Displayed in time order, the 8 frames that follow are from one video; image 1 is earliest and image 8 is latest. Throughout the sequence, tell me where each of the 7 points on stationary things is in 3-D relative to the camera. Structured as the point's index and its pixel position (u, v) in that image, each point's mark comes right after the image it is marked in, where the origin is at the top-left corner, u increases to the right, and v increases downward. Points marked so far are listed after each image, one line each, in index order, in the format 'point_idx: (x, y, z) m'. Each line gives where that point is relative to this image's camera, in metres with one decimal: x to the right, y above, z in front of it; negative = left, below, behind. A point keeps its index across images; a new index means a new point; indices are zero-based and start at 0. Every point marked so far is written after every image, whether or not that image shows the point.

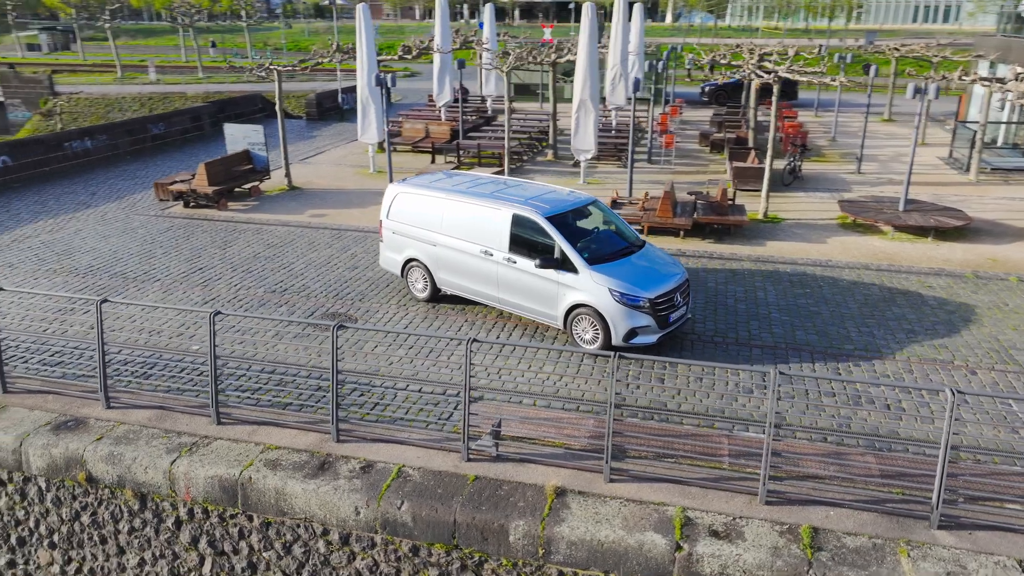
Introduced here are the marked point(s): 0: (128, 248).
0: (-6.8, +0.7, +13.4) m
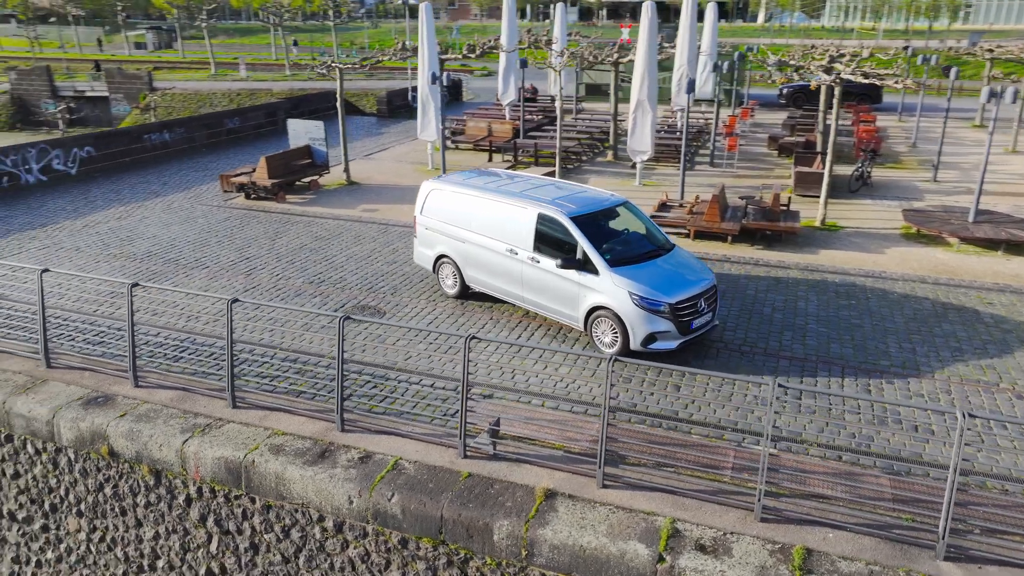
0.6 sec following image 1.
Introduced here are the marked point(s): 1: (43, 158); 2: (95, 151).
0: (-6.0, +1.0, +14.0) m
1: (-11.0, +3.1, +17.8) m
2: (-10.4, +3.4, +19.0) m
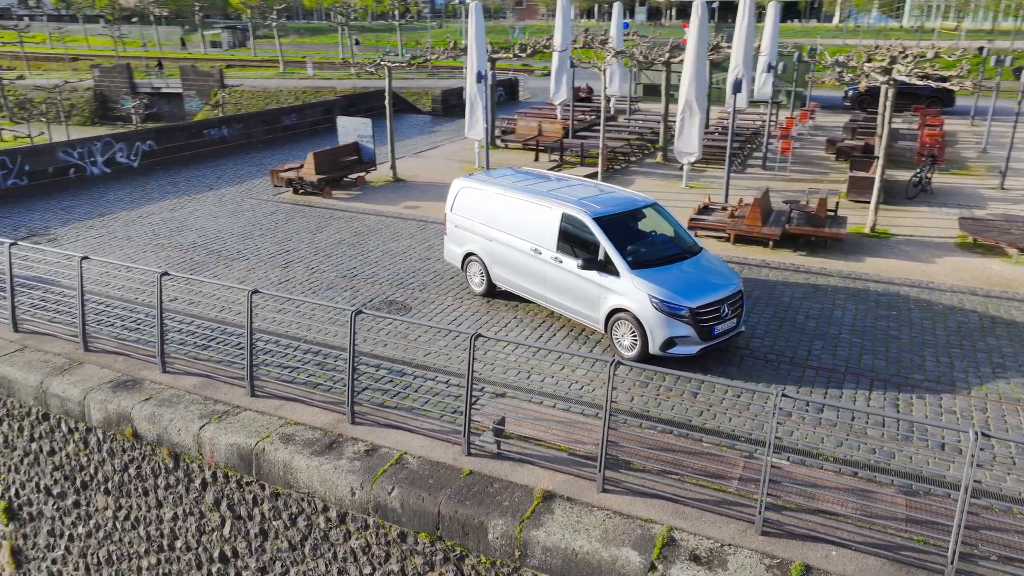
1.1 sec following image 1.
0: (-5.3, +1.1, +14.4) m
1: (-9.9, +3.4, +18.7) m
2: (-9.2, +3.7, +19.7) m
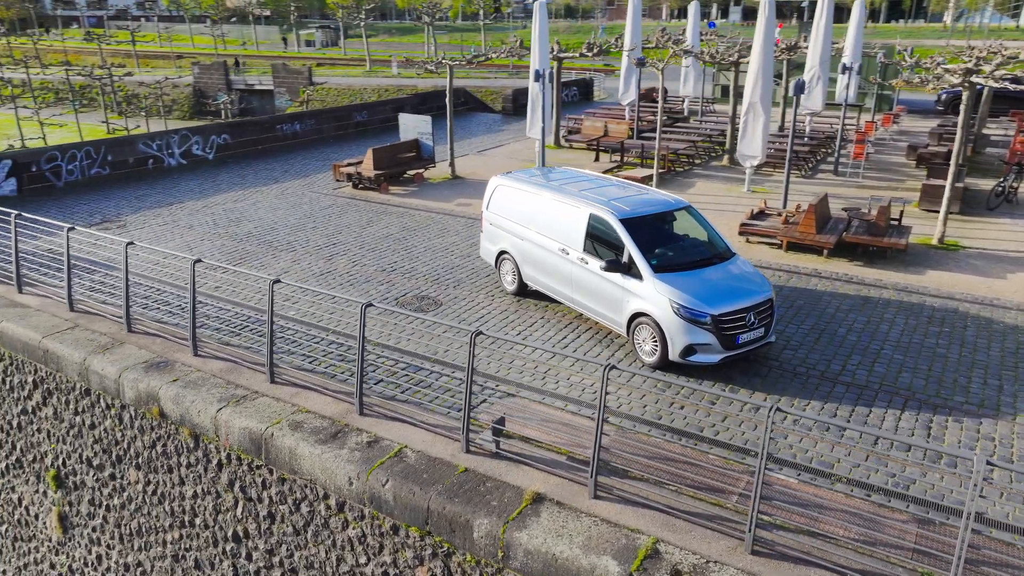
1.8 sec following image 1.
0: (-4.4, +1.3, +14.9) m
1: (-8.5, +3.7, +19.6) m
2: (-7.6, +4.1, +20.6) m
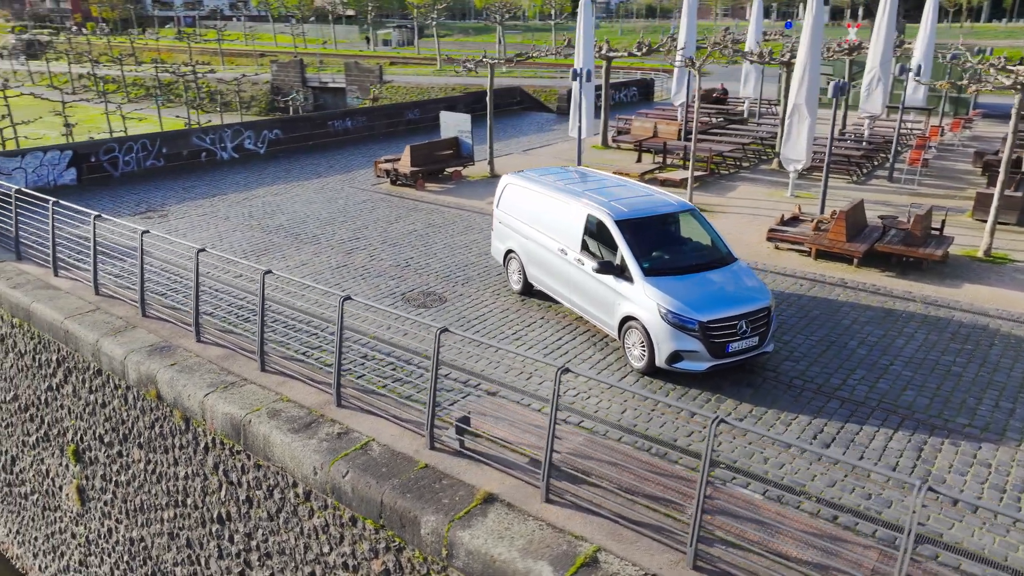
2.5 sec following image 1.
0: (-3.9, +1.5, +15.2) m
1: (-7.4, +4.0, +20.3) m
2: (-6.4, +4.3, +21.2) m
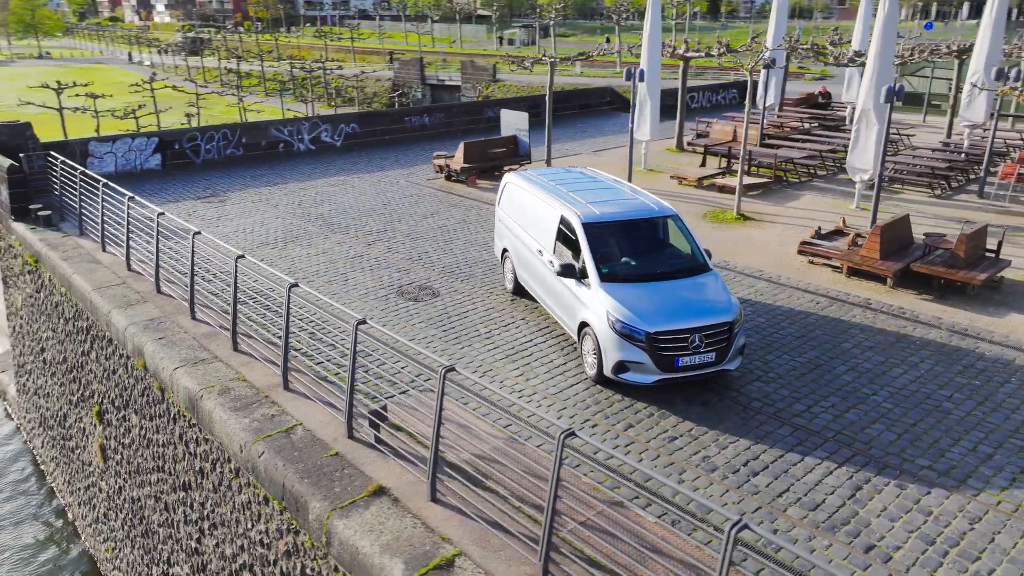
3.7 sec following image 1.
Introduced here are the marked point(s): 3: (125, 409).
0: (-3.1, +1.7, +15.7) m
1: (-5.6, +4.4, +21.3) m
2: (-4.5, +4.7, +22.0) m
3: (-5.3, -1.7, +10.4) m
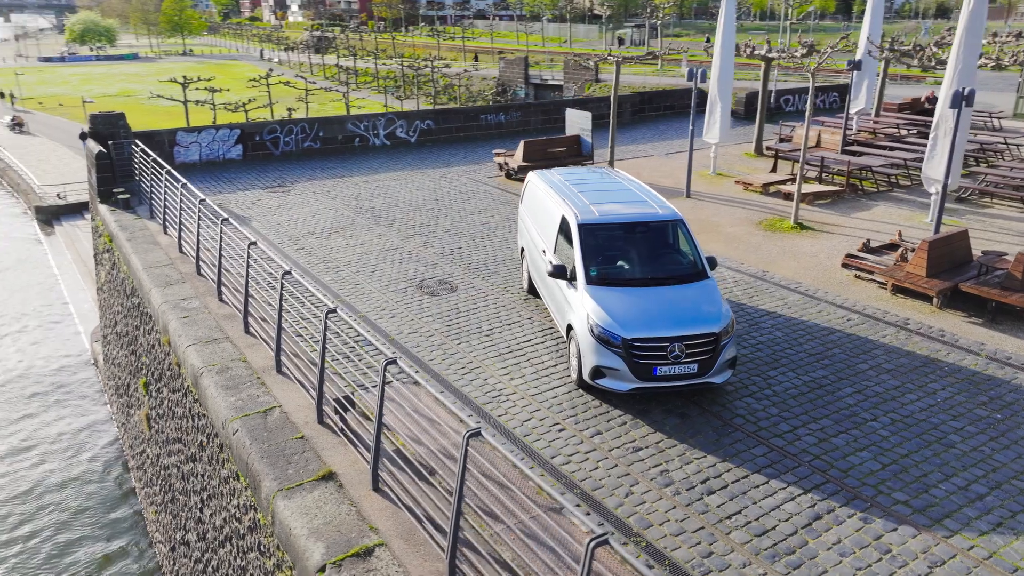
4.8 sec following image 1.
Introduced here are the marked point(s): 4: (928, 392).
0: (-2.0, +1.8, +16.1) m
1: (-3.5, +4.7, +21.9) m
2: (-2.4, +4.8, +22.5) m
3: (-5.2, -1.4, +11.1) m
4: (+4.4, -1.1, +8.0) m
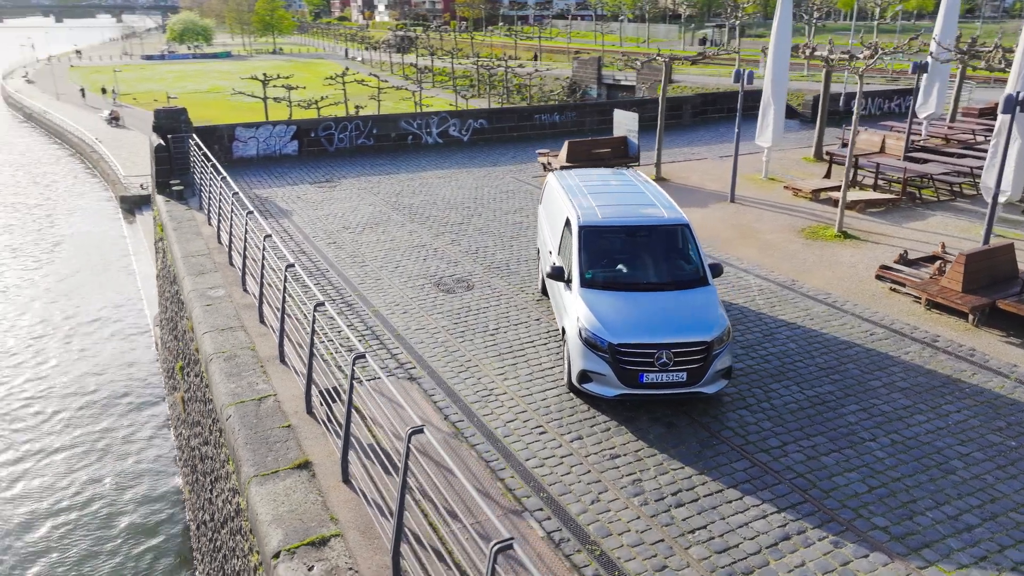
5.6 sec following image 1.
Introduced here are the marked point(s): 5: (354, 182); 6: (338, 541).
0: (-1.2, +1.9, +16.2) m
1: (-2.0, +4.8, +22.2) m
2: (-0.8, +4.9, +22.6) m
3: (-4.9, -1.2, +11.6) m
4: (+4.3, -1.3, +7.6) m
5: (-3.7, +2.5, +17.8) m
6: (-1.3, -1.9, +5.8) m
